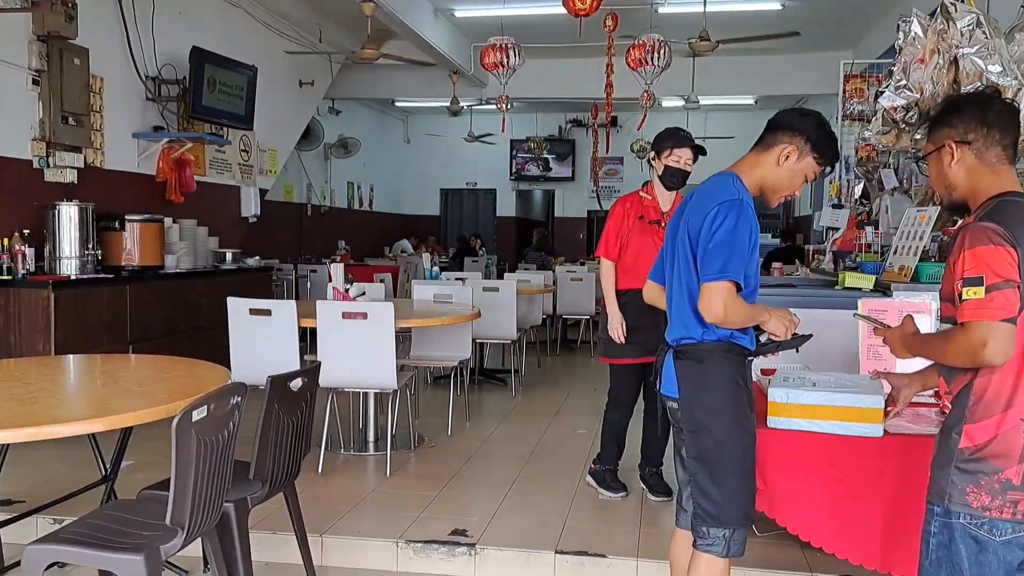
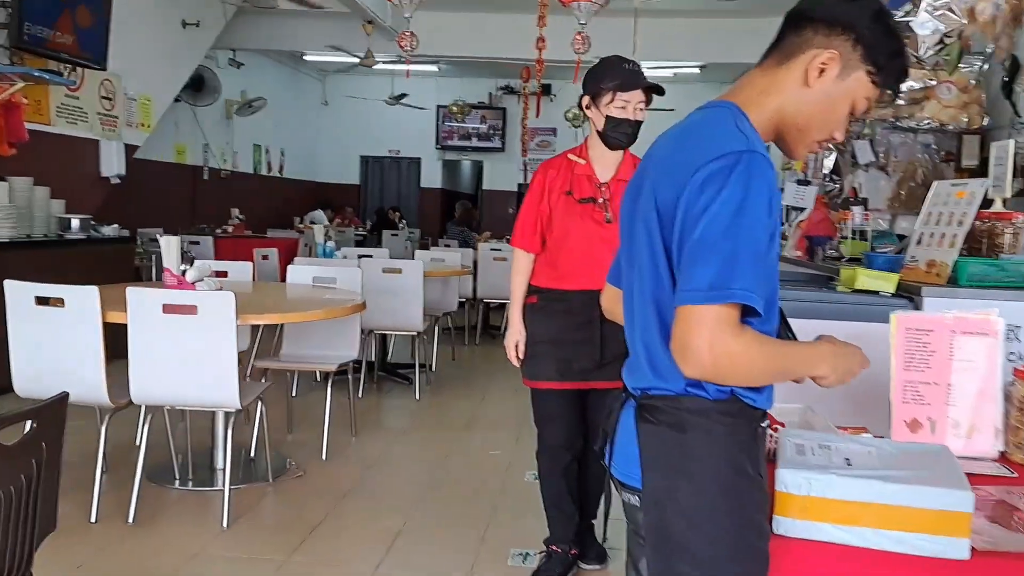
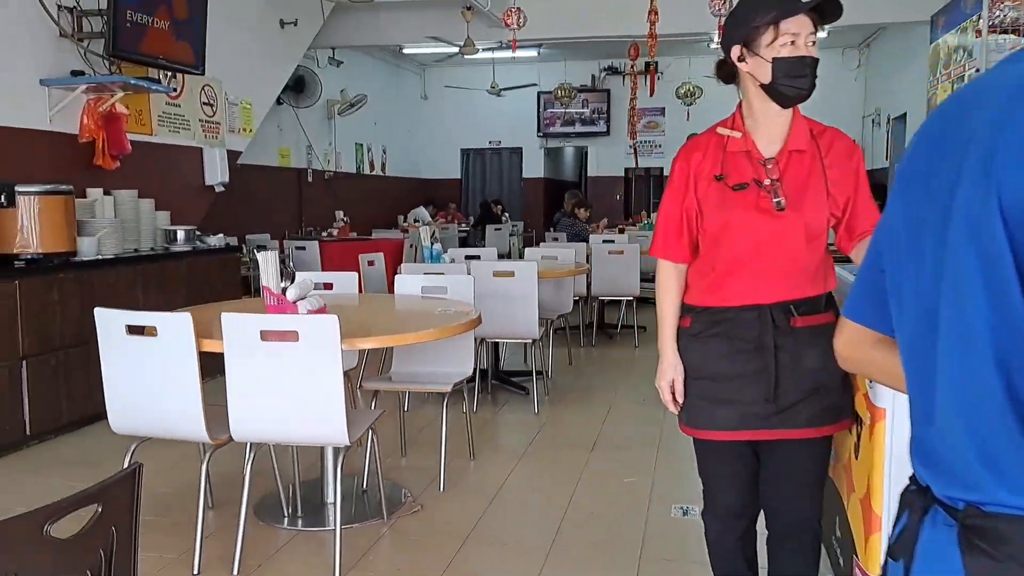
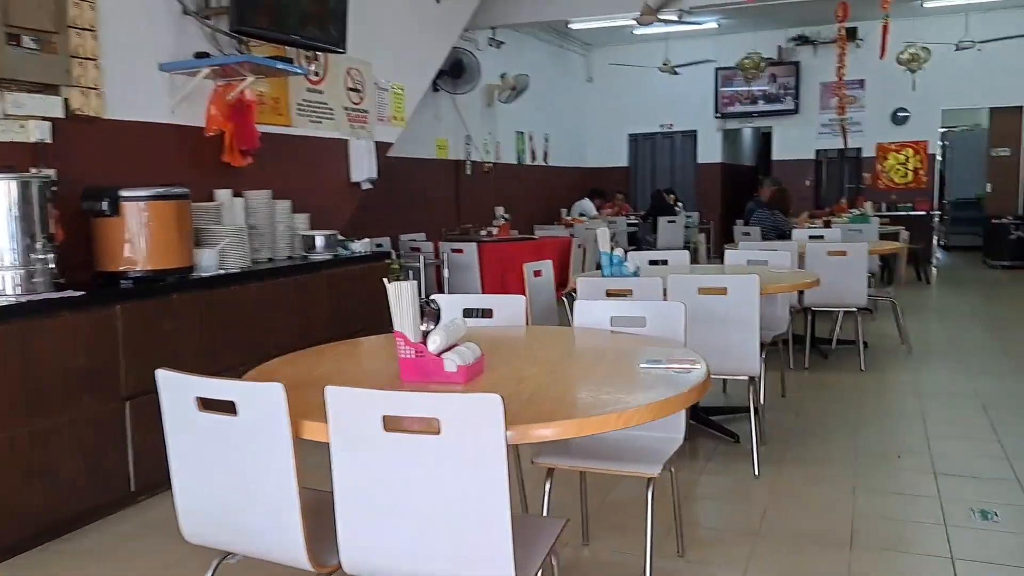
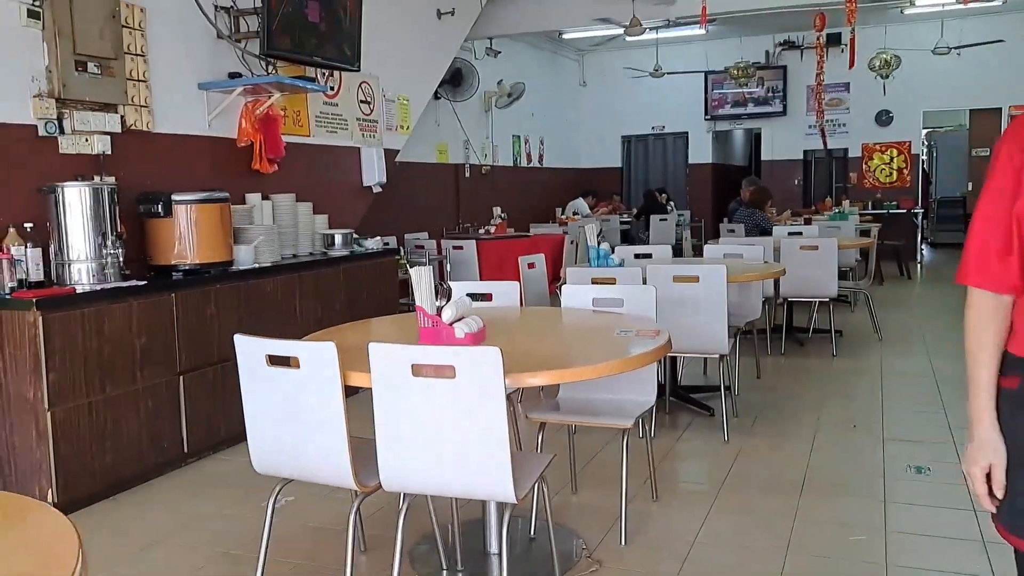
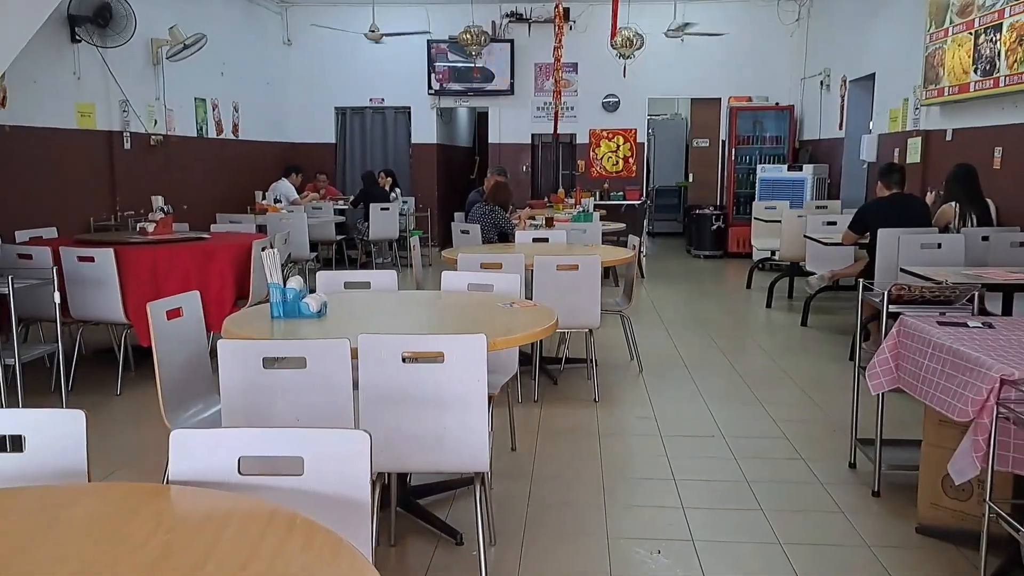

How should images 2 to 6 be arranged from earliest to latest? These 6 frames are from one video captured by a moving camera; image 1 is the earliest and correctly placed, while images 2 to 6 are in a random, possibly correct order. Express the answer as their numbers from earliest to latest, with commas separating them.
2, 3, 5, 4, 6
